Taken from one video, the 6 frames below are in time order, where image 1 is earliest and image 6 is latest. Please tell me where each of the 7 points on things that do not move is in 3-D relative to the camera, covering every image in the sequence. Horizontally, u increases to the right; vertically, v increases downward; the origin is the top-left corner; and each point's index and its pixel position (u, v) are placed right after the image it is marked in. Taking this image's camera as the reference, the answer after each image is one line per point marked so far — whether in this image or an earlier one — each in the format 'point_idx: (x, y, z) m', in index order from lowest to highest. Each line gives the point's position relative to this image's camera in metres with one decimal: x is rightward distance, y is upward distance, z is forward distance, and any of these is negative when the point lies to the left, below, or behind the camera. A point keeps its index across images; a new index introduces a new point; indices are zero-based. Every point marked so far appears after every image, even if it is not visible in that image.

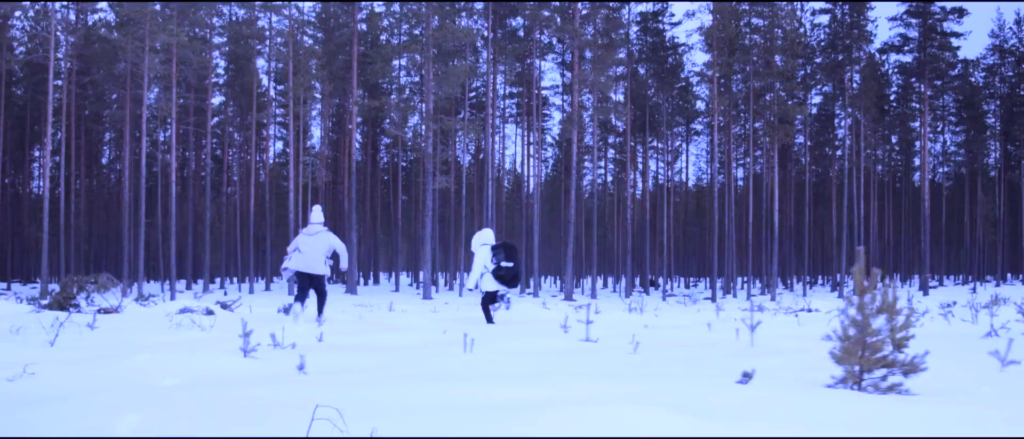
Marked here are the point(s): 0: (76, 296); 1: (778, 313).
0: (-6.1, -1.1, +10.6) m
1: (+5.0, -1.7, +13.9) m
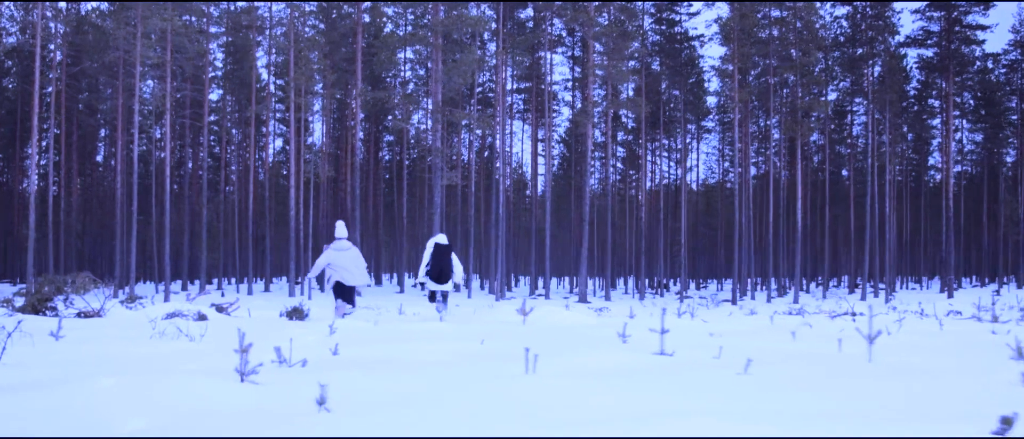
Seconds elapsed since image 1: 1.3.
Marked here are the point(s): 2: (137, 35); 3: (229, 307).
0: (-5.8, -1.0, +9.5) m
1: (+5.3, -1.6, +12.8) m
2: (-9.9, +5.0, +19.9) m
3: (-3.7, -1.1, +9.7) m
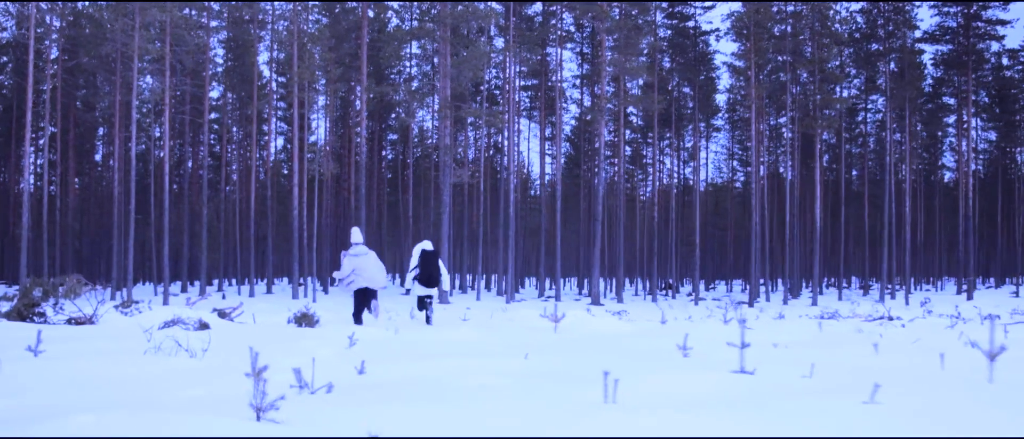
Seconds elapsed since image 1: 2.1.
0: (-5.5, -1.0, +8.8) m
1: (+5.6, -1.6, +12.1) m
2: (-9.6, +5.0, +19.2) m
3: (-3.4, -1.1, +9.0) m
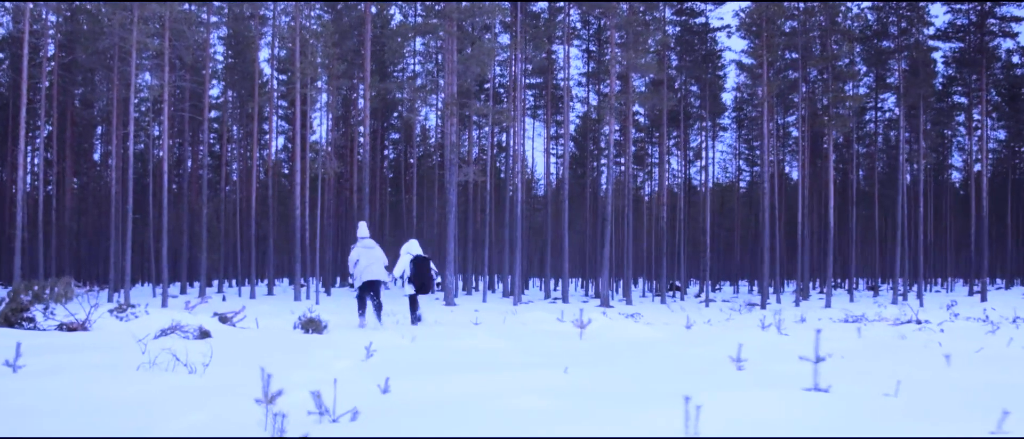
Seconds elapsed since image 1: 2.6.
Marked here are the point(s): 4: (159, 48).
0: (-5.3, -1.0, +8.3) m
1: (+5.8, -1.6, +11.6) m
2: (-9.4, +5.0, +18.7) m
3: (-3.2, -1.1, +8.5) m
4: (-9.1, +4.4, +19.4) m
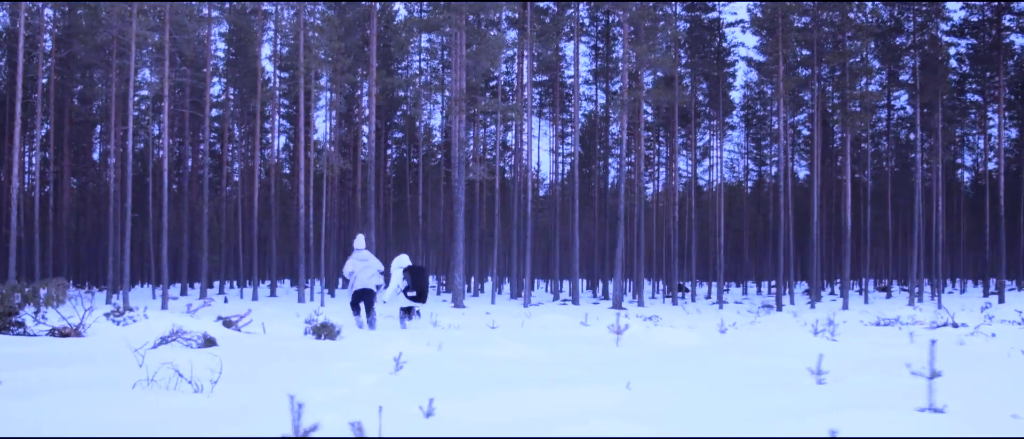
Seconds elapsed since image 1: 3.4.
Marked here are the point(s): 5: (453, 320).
0: (-5.0, -1.0, +7.8) m
1: (+6.1, -1.6, +11.1) m
2: (-9.1, +5.0, +18.2) m
3: (-2.9, -1.1, +8.0) m
4: (-8.8, +4.4, +18.9) m
5: (-0.9, -1.6, +11.8) m
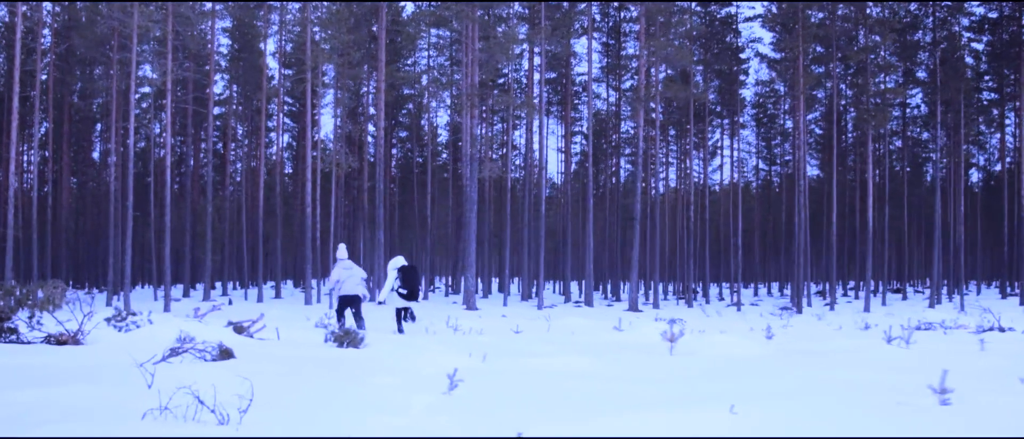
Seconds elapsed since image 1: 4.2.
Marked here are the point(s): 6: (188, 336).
0: (-4.7, -0.9, +7.2) m
1: (+6.4, -1.5, +10.5) m
2: (-8.8, +5.0, +17.6) m
3: (-2.6, -1.0, +7.4) m
4: (-8.5, +4.4, +18.3) m
5: (-0.6, -1.6, +11.2) m
6: (-2.8, -0.9, +6.4) m
